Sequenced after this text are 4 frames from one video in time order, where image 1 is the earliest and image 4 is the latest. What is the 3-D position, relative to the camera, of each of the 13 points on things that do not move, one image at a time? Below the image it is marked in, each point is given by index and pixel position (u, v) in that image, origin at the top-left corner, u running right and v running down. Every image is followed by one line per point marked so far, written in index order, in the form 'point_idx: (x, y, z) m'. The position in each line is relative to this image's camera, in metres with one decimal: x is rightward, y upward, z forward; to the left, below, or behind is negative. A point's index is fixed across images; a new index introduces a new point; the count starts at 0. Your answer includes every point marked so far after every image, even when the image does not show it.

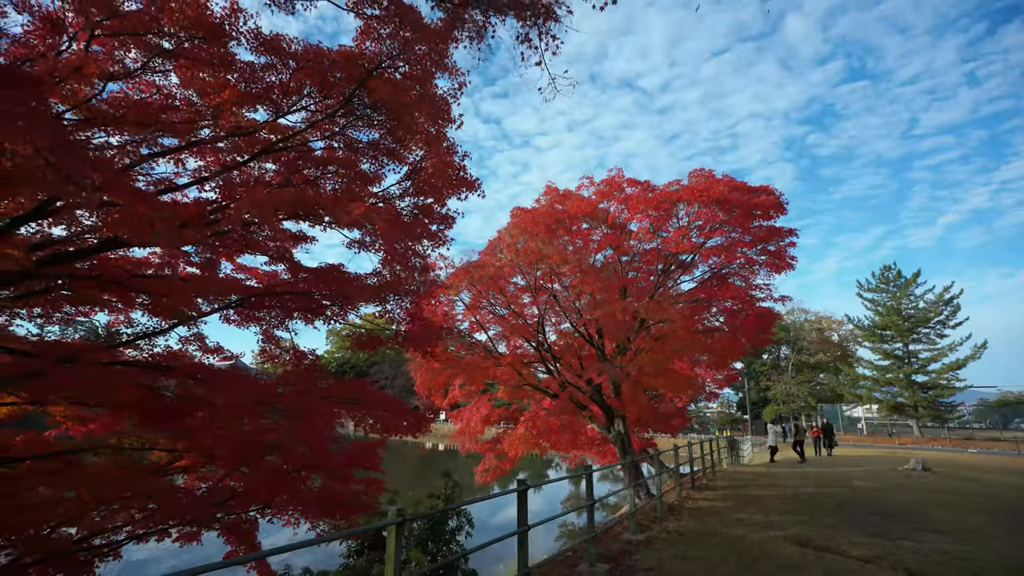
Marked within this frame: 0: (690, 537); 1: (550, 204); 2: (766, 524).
0: (+1.1, -1.5, +5.0) m
1: (+0.4, +0.8, +8.1) m
2: (+1.8, -1.6, +5.6) m
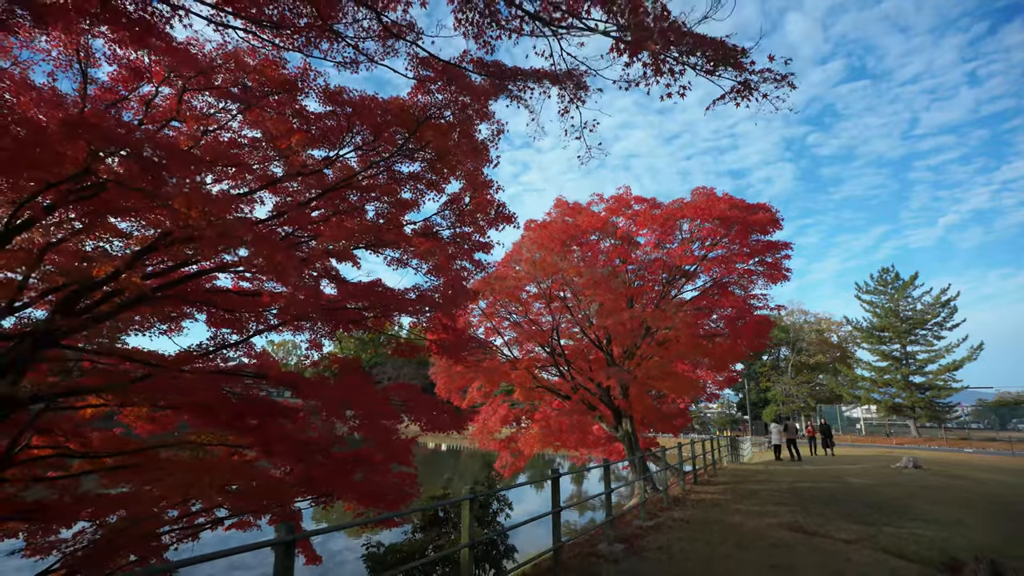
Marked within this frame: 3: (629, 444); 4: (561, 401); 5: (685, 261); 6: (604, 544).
0: (+1.3, -1.6, +5.6) m
1: (+0.5, +0.7, +8.7) m
2: (+1.9, -1.7, +6.2) m
3: (+1.4, -1.9, +9.7) m
4: (+0.6, -1.3, +9.5) m
5: (+1.8, +0.3, +8.4) m
6: (+0.5, -1.5, +4.7) m
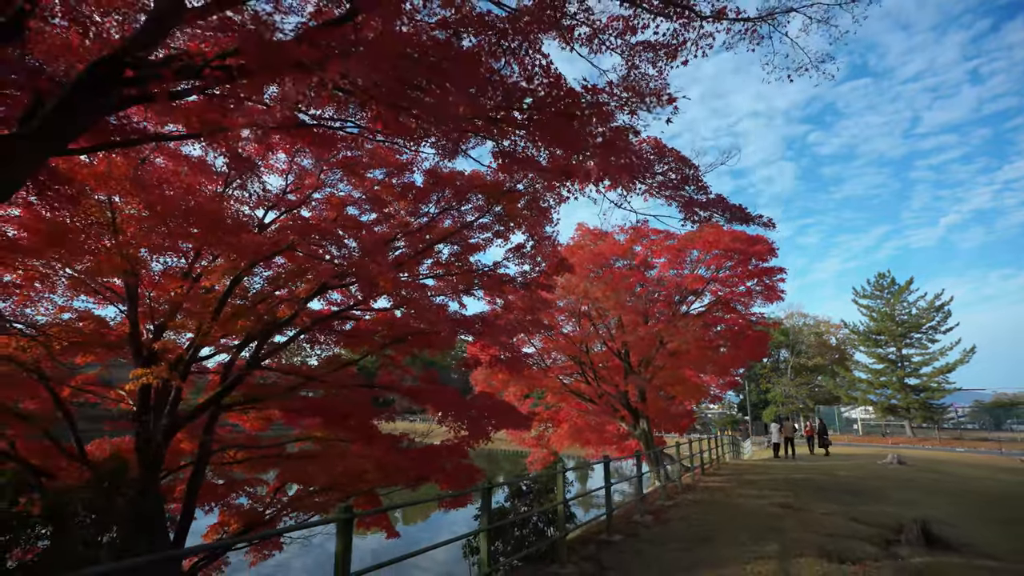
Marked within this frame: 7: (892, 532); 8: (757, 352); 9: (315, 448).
0: (+1.7, -1.9, +7.0) m
1: (+0.9, +0.5, +10.1) m
2: (+2.3, -1.9, +7.6) m
3: (+1.8, -2.1, +11.1) m
4: (+1.0, -1.5, +10.9) m
5: (+2.2, +0.1, +9.8) m
6: (+0.9, -1.7, +6.0) m
7: (+2.4, -1.6, +5.2) m
8: (+3.0, -0.8, +9.9) m
9: (-1.5, -1.2, +6.3) m
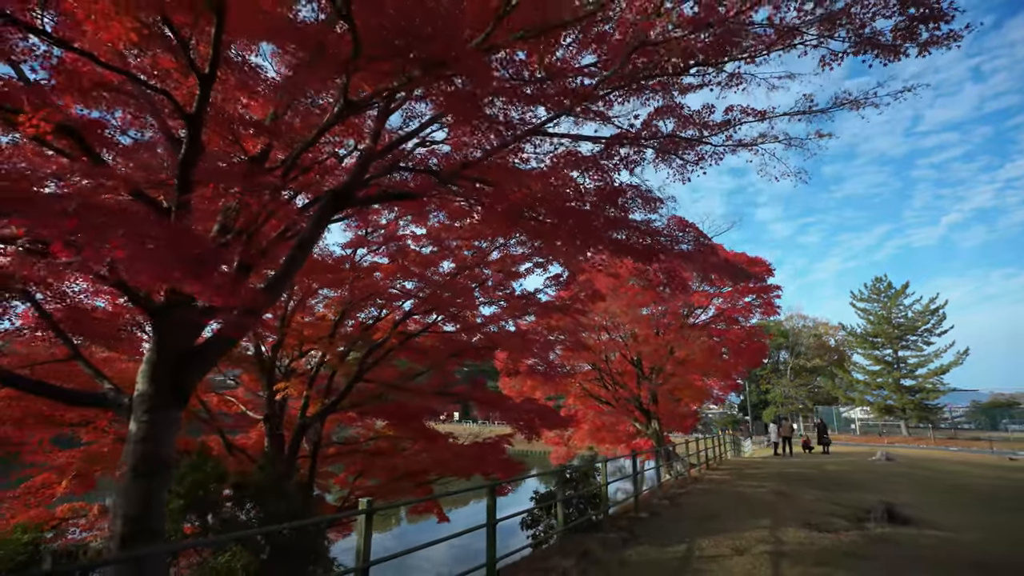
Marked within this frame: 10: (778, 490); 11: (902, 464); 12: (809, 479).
0: (+2.0, -2.1, +8.2) m
1: (+1.3, +0.3, +11.3) m
2: (+2.7, -2.2, +8.8) m
3: (+2.2, -2.3, +12.3) m
4: (+1.3, -1.8, +12.1) m
5: (+2.5, -0.1, +11.0) m
6: (+1.3, -1.9, +7.3) m
7: (+2.8, -1.8, +6.4) m
8: (+3.3, -1.0, +11.1) m
9: (-1.2, -1.5, +7.6) m
10: (+2.7, -2.1, +8.3) m
11: (+7.7, -3.5, +16.0) m
12: (+3.9, -2.5, +10.7) m
